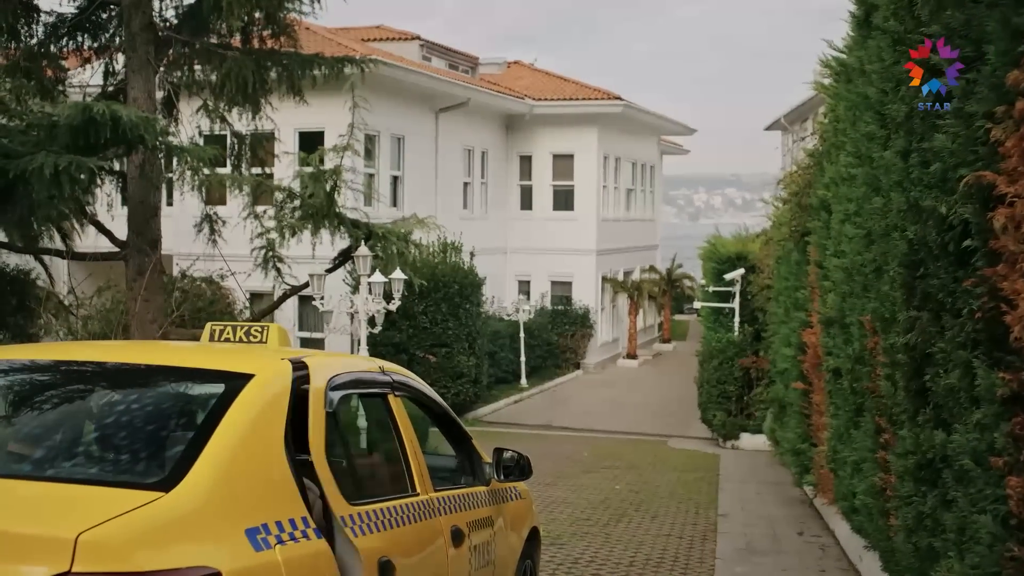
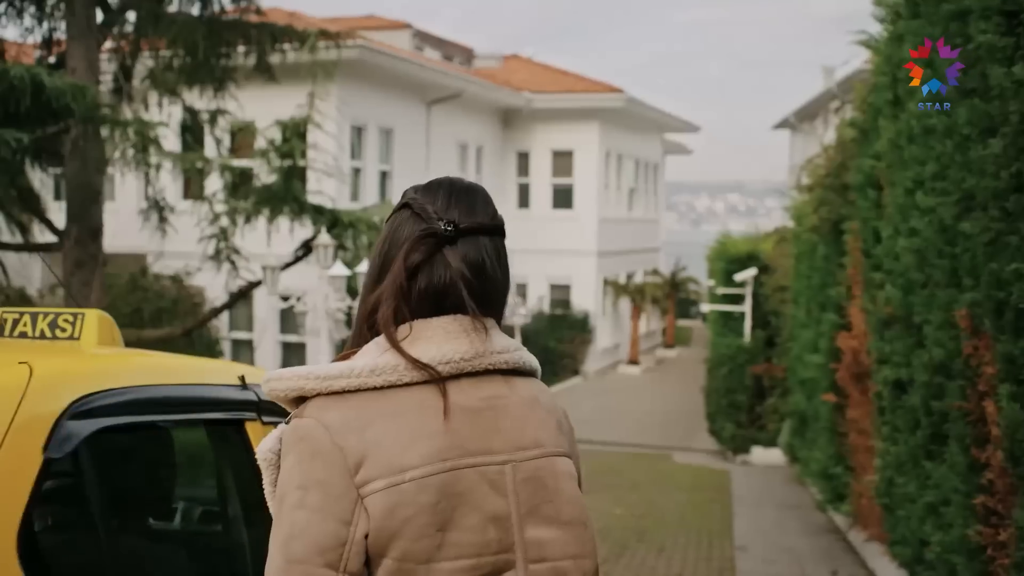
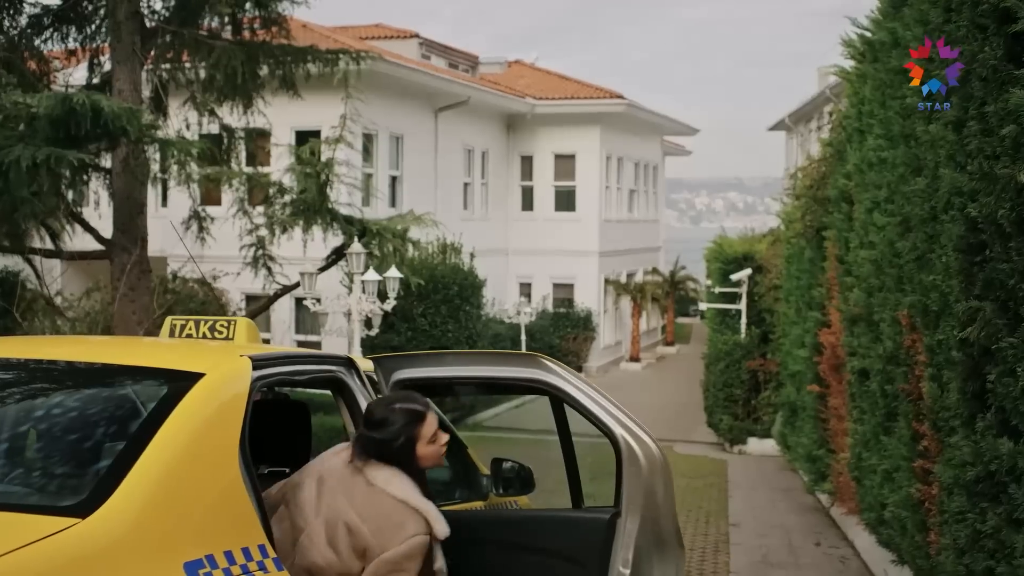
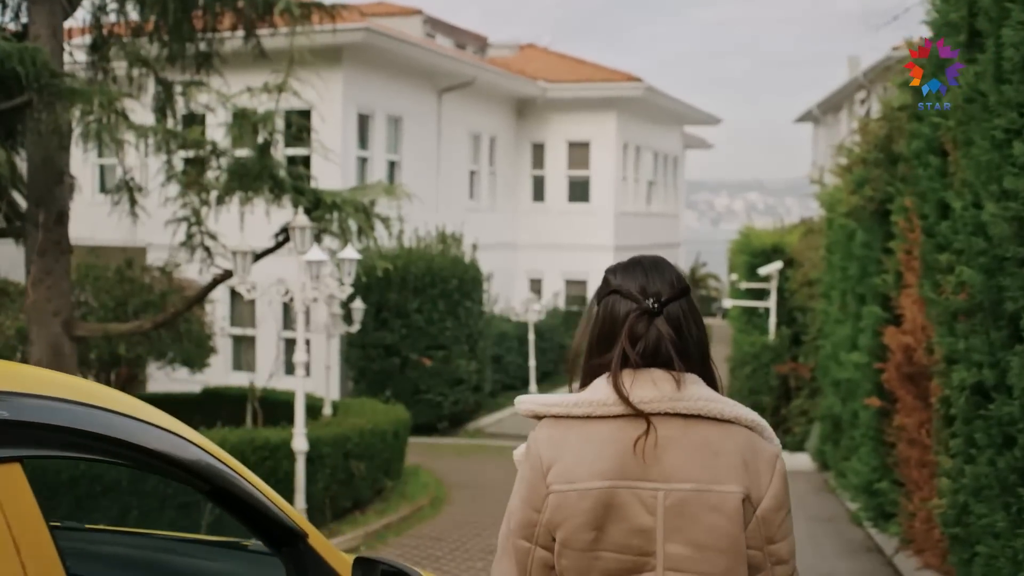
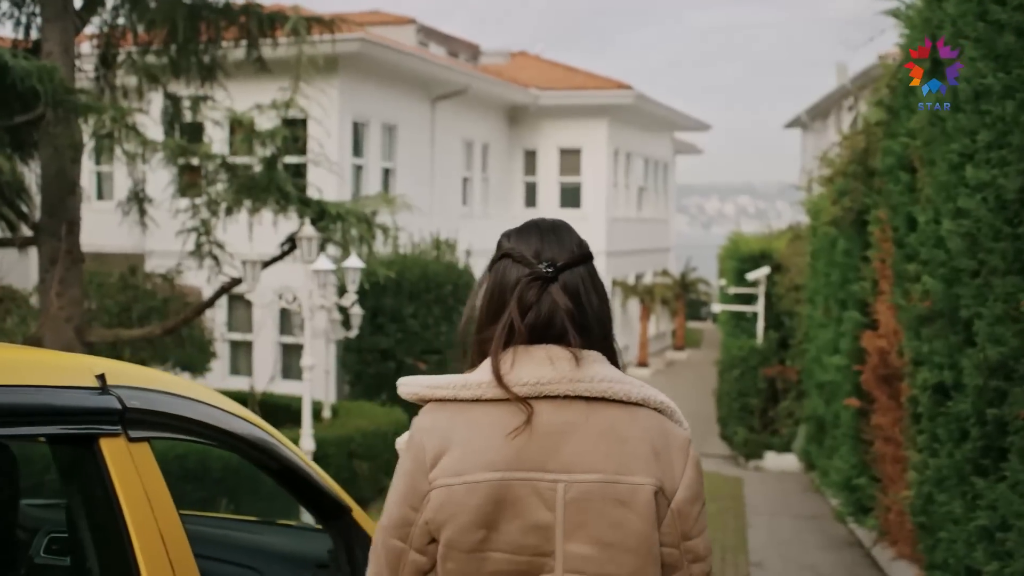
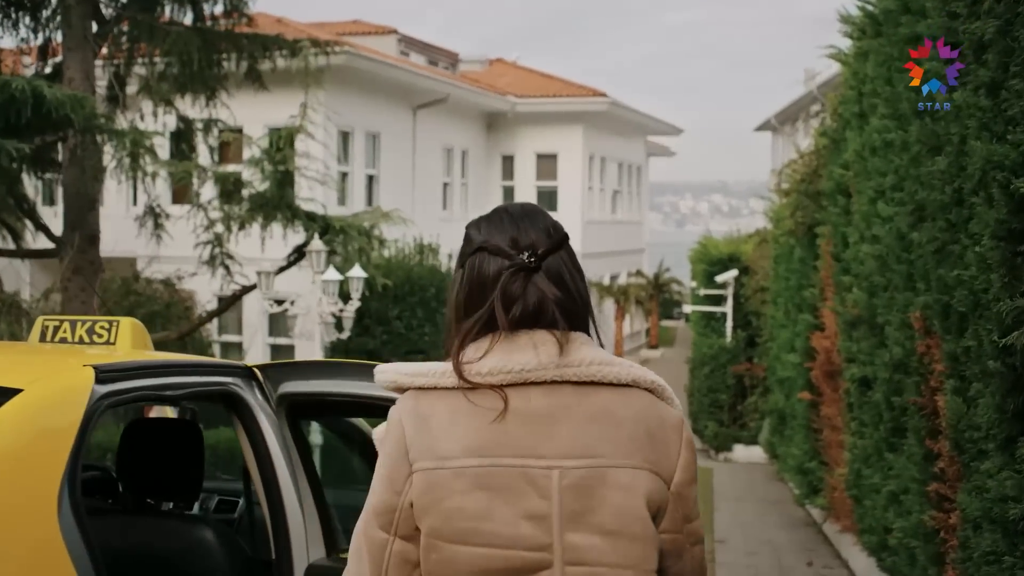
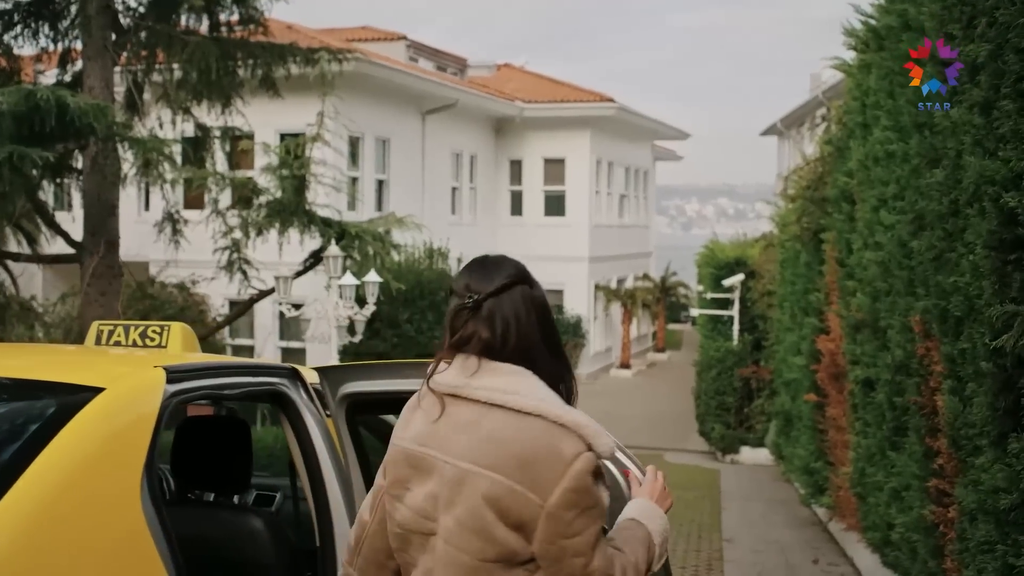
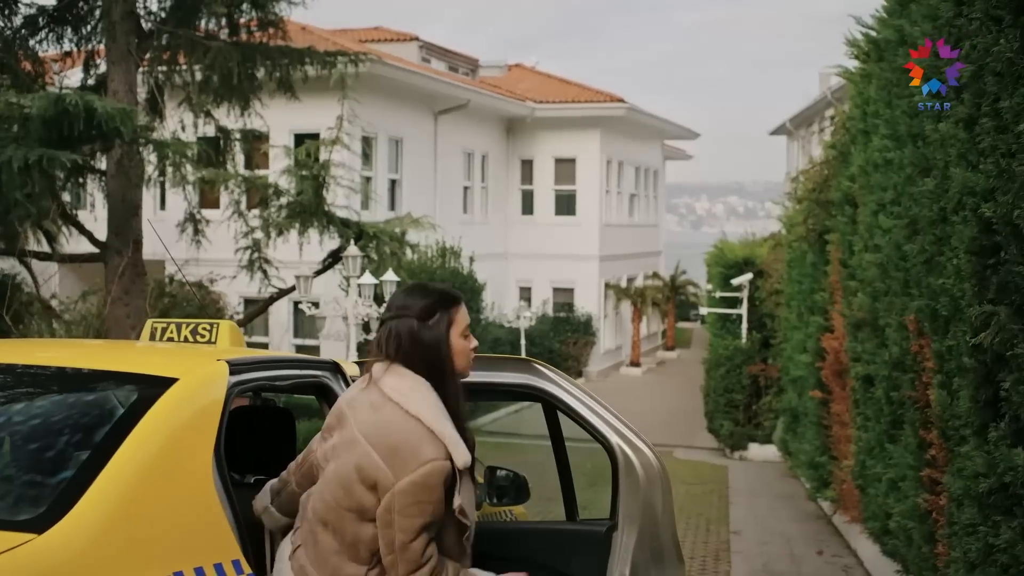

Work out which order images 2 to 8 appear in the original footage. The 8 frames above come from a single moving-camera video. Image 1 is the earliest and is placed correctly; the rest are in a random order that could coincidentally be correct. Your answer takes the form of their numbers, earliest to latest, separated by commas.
3, 8, 7, 6, 2, 5, 4
